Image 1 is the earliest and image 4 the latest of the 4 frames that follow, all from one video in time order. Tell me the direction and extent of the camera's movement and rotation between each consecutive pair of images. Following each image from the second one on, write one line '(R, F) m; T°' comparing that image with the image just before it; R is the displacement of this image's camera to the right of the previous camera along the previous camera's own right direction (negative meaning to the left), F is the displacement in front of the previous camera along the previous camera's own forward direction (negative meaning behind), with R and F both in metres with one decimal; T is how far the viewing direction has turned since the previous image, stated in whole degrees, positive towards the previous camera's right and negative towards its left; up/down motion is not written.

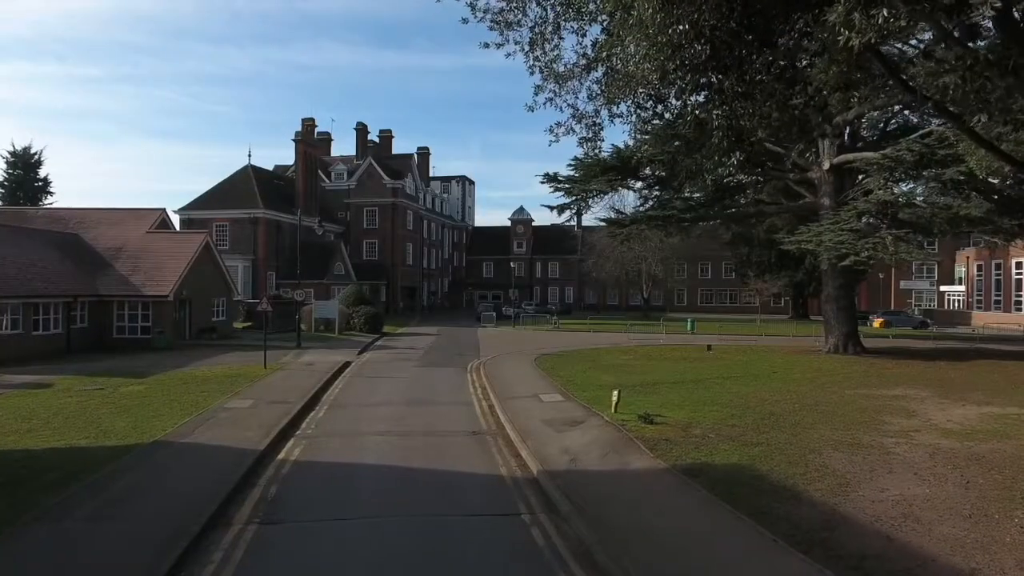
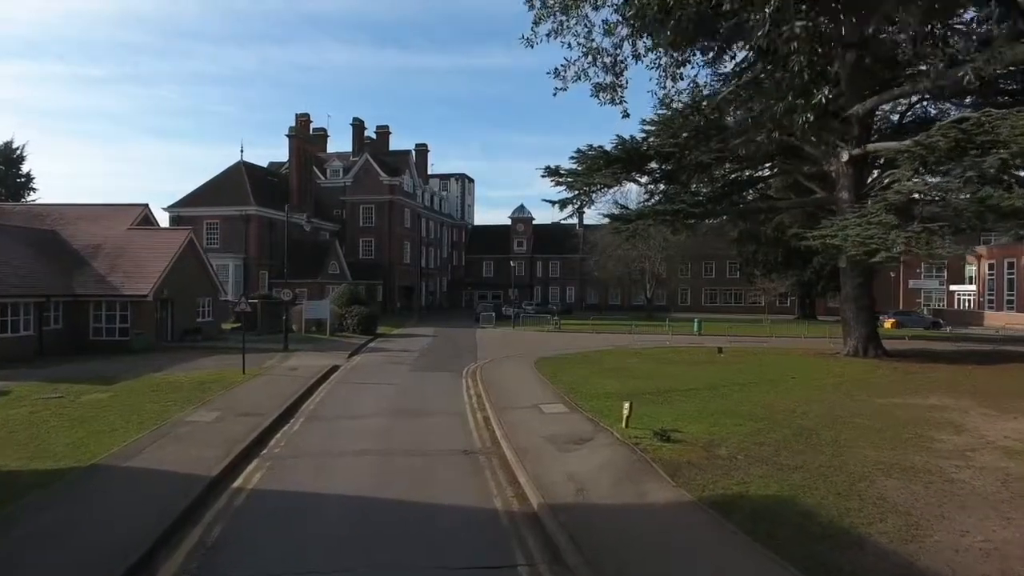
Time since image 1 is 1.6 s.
(0.0, +1.8) m; 0°
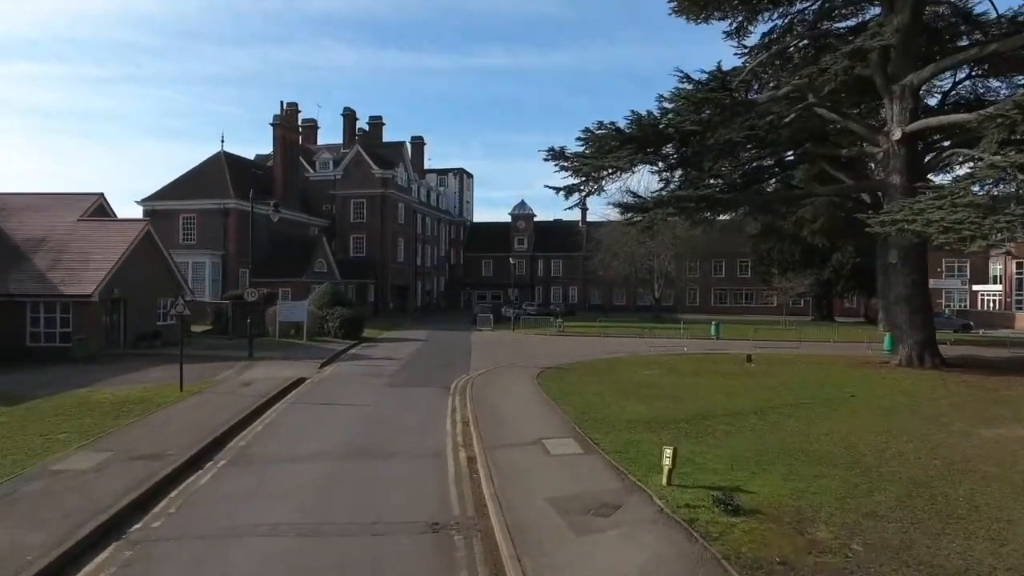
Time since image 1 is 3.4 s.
(+0.1, +4.0) m; 0°
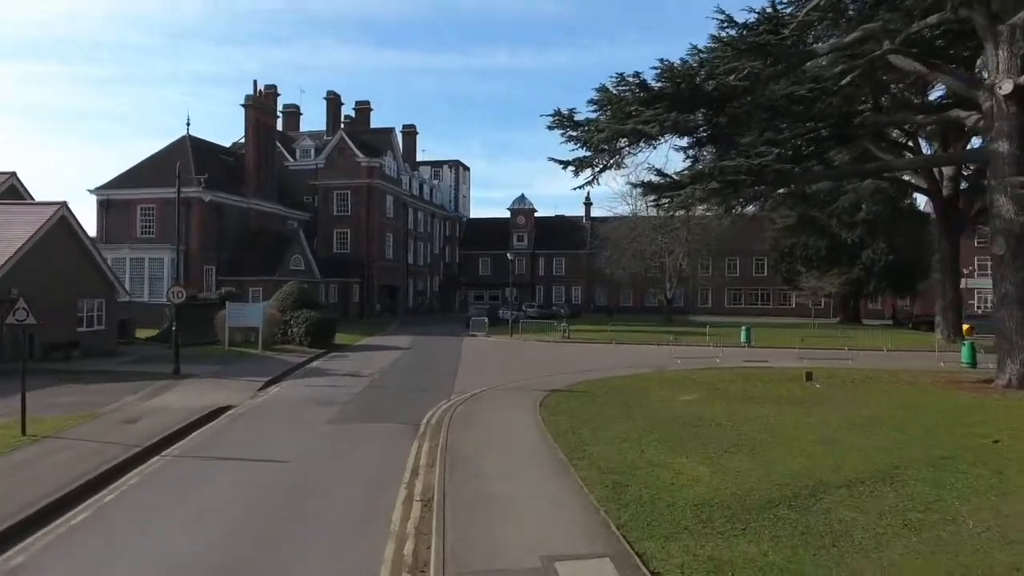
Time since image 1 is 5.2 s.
(+0.1, +5.6) m; 0°
